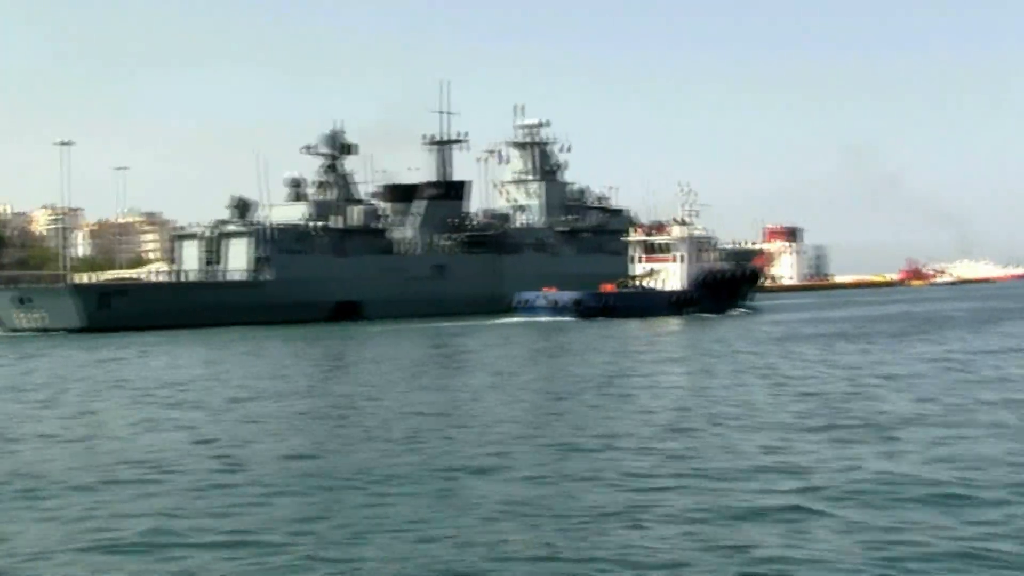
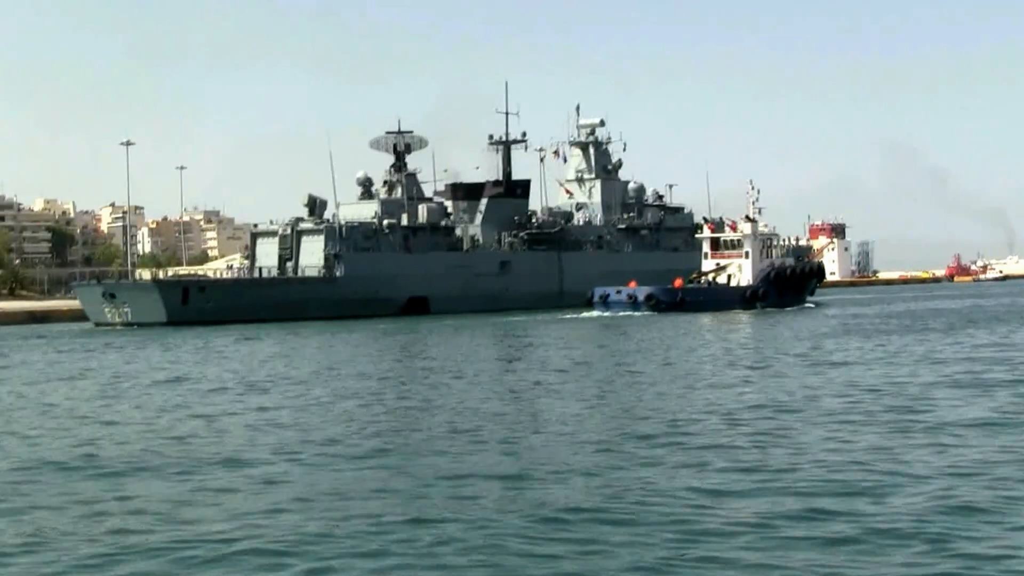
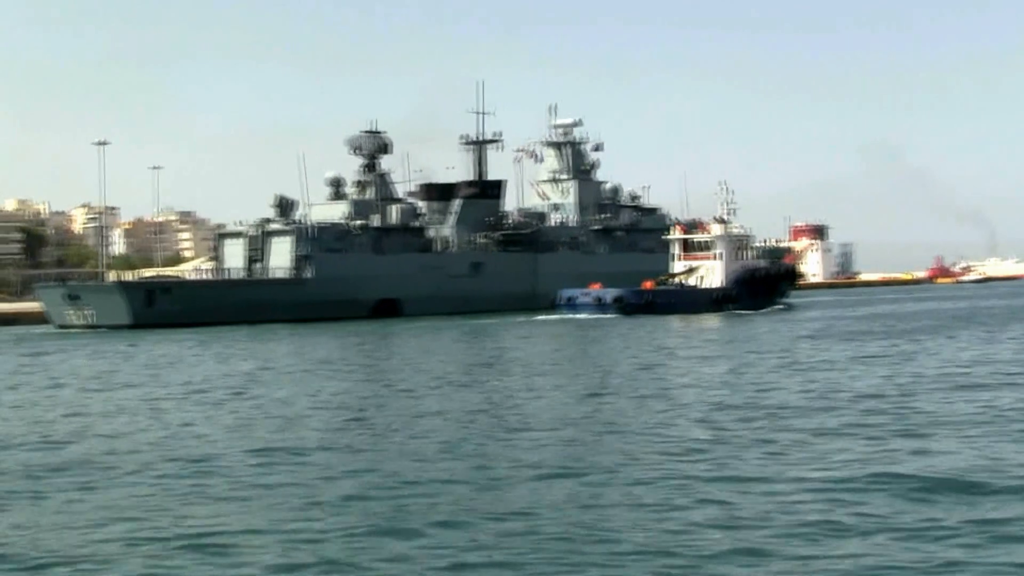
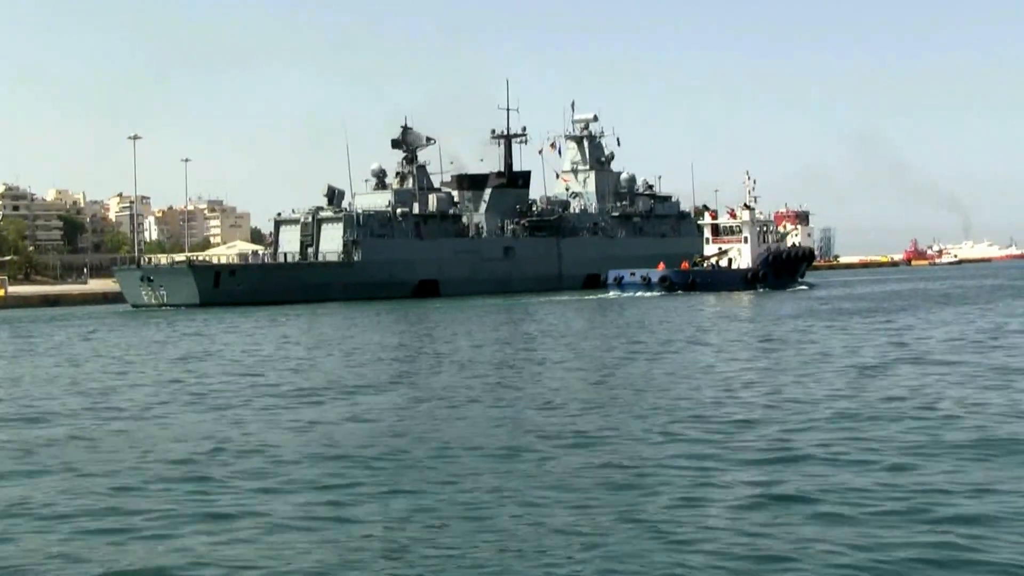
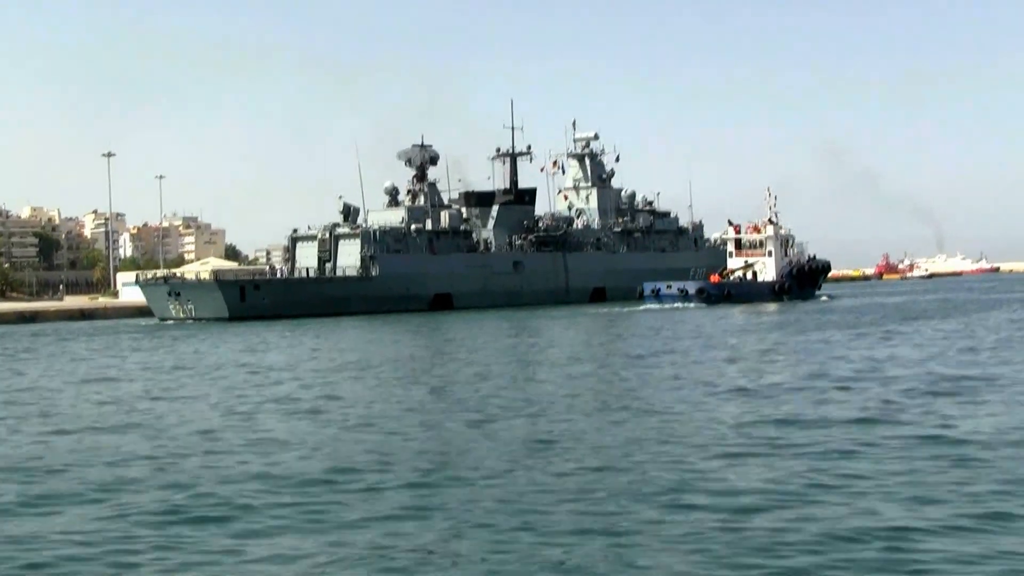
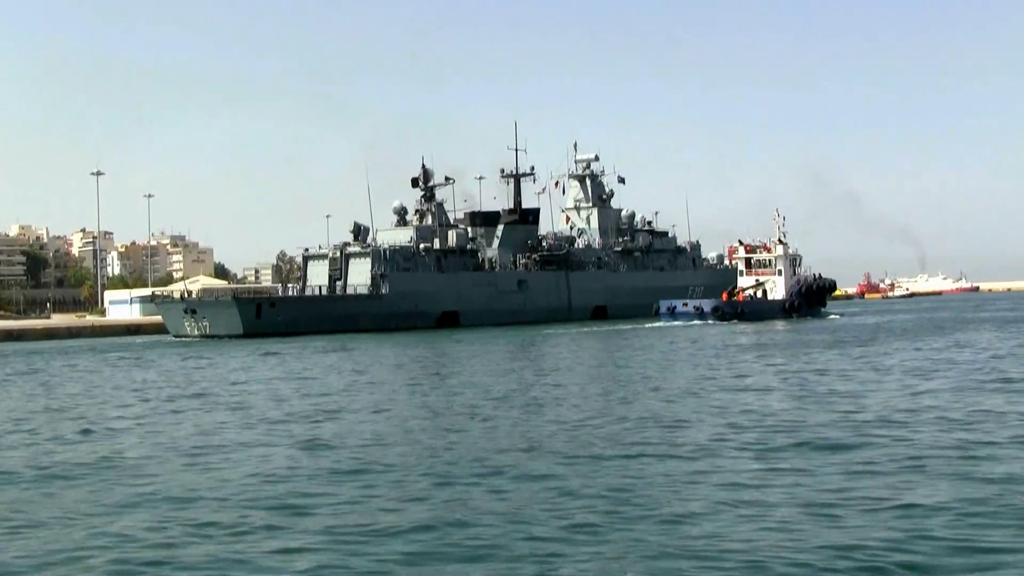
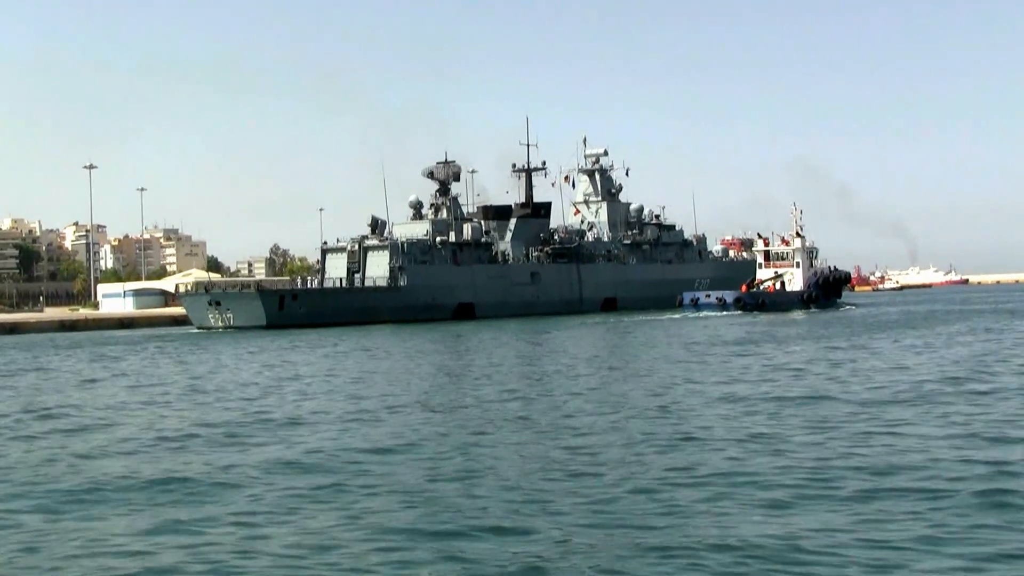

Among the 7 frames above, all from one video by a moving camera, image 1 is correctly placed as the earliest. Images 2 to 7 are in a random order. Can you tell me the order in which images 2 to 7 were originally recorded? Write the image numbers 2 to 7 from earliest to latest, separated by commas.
3, 2, 4, 5, 6, 7
